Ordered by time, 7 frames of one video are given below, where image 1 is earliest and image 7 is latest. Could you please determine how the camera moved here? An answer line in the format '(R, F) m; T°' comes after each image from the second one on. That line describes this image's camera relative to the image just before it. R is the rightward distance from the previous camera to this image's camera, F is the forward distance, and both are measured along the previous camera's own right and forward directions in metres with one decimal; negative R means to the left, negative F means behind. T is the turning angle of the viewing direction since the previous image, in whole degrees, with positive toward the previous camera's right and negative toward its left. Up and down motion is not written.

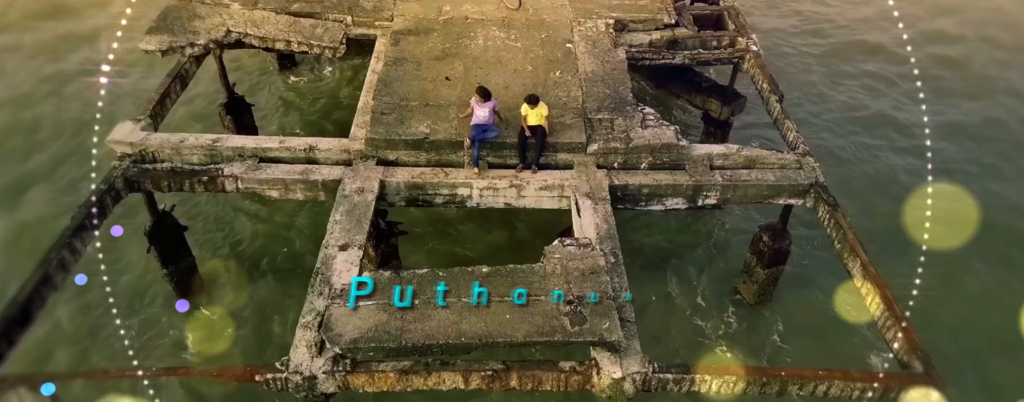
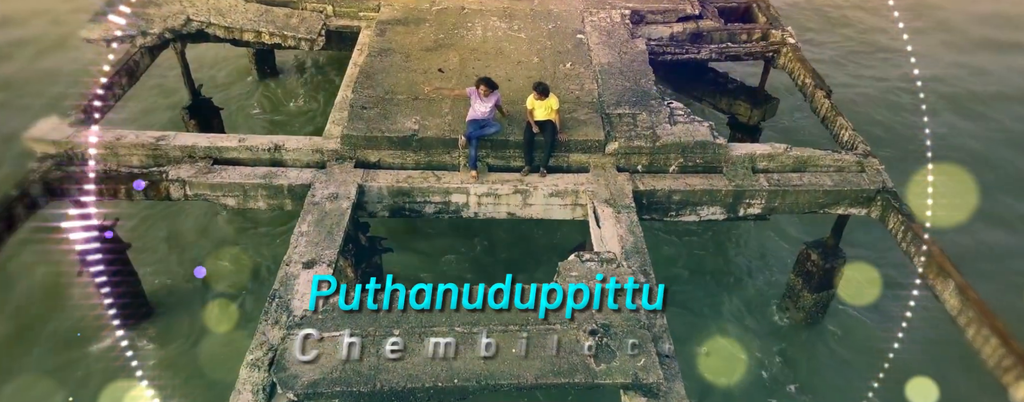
(-0.1, +1.8) m; 0°
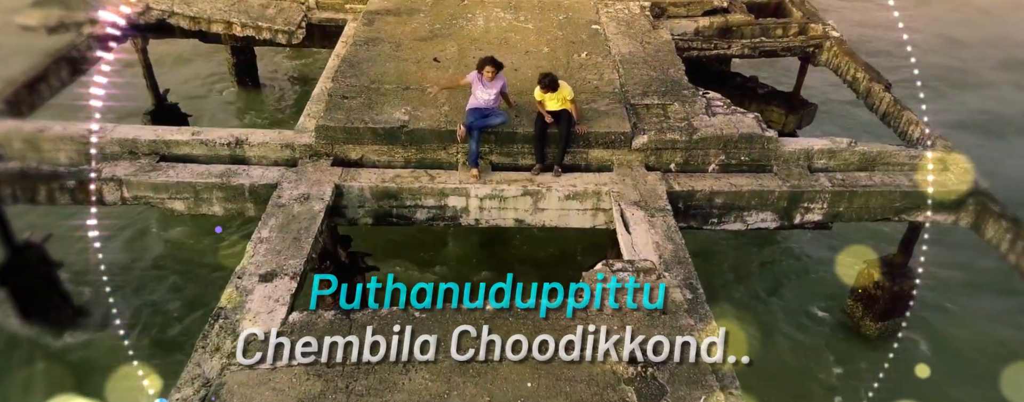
(-0.1, +1.6) m; 0°
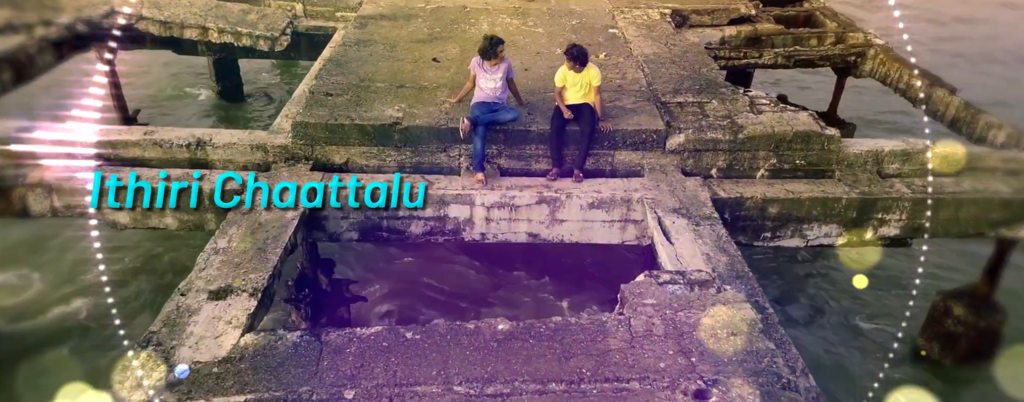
(-0.1, +1.2) m; 0°
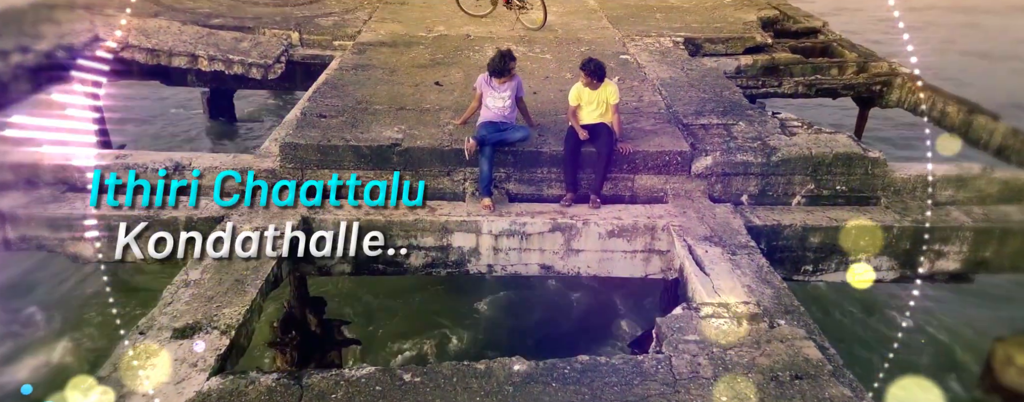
(-0.1, +0.6) m; 0°
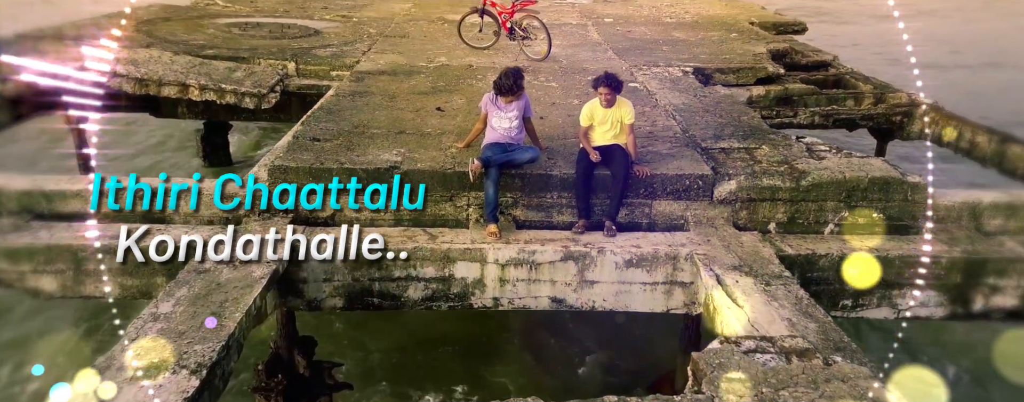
(-0.1, +0.5) m; 0°
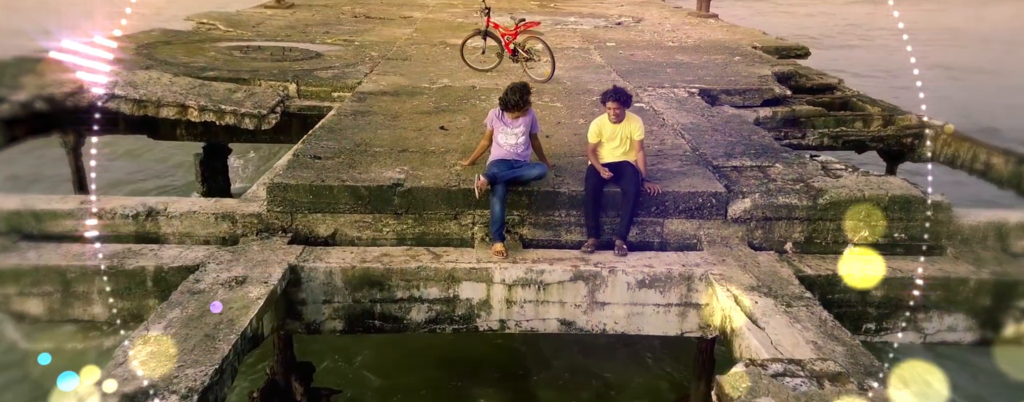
(0.0, +0.2) m; 0°
